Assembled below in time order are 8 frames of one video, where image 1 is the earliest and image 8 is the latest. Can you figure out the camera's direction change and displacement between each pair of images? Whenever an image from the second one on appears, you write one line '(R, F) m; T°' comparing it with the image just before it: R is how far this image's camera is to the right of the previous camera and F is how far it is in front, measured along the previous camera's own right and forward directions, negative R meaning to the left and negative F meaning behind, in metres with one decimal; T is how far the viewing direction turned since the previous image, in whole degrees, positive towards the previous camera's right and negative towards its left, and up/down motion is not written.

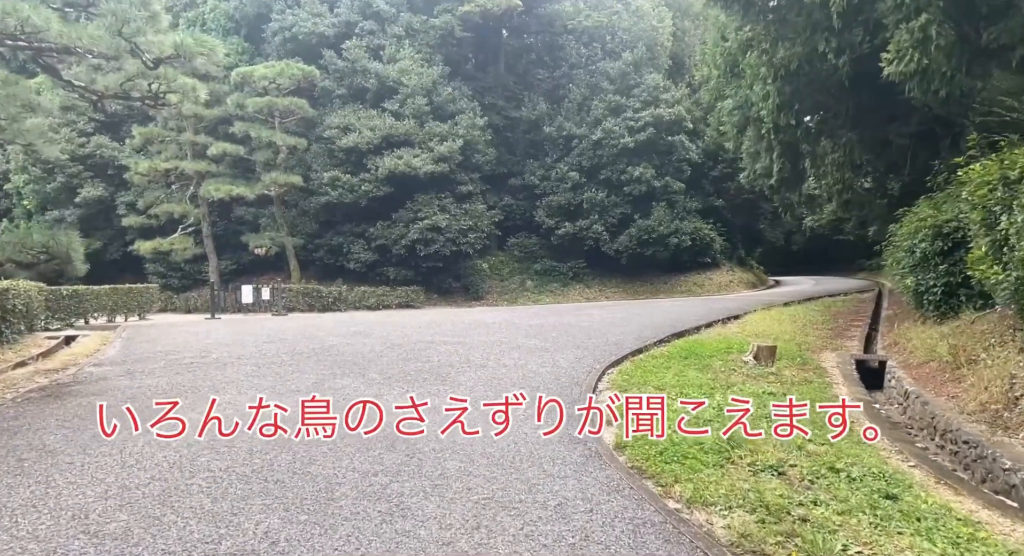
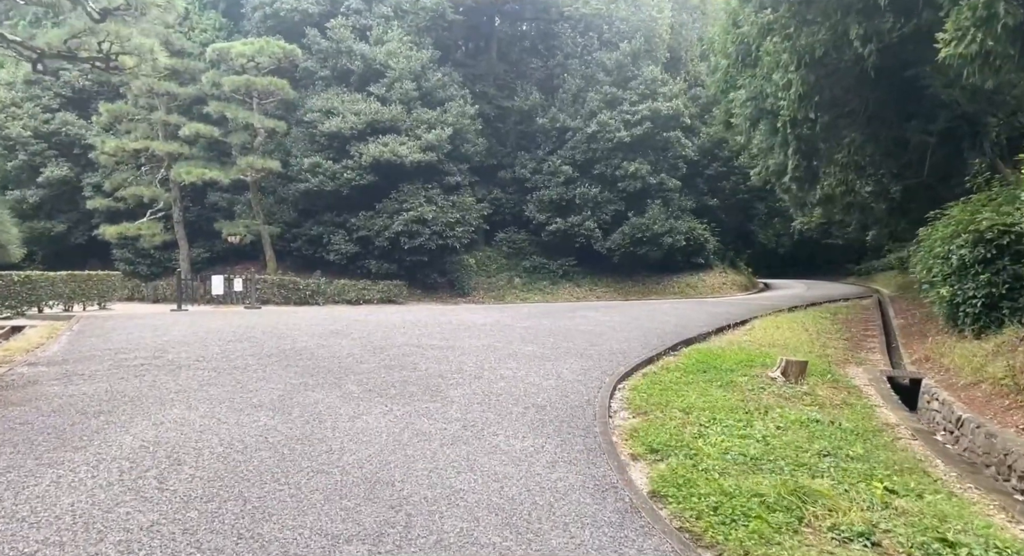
(-0.2, +0.8) m; +2°
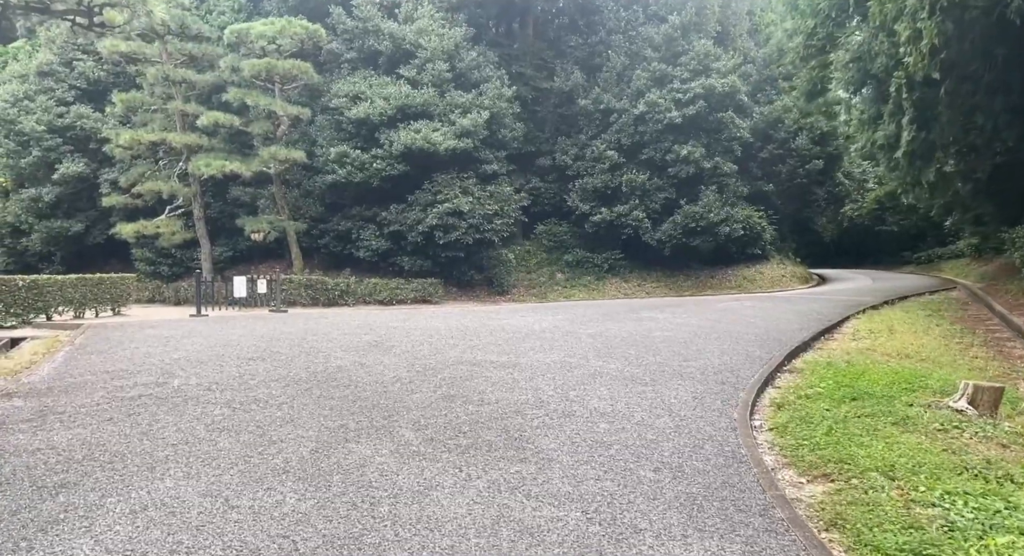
(-0.6, +1.4) m; -2°
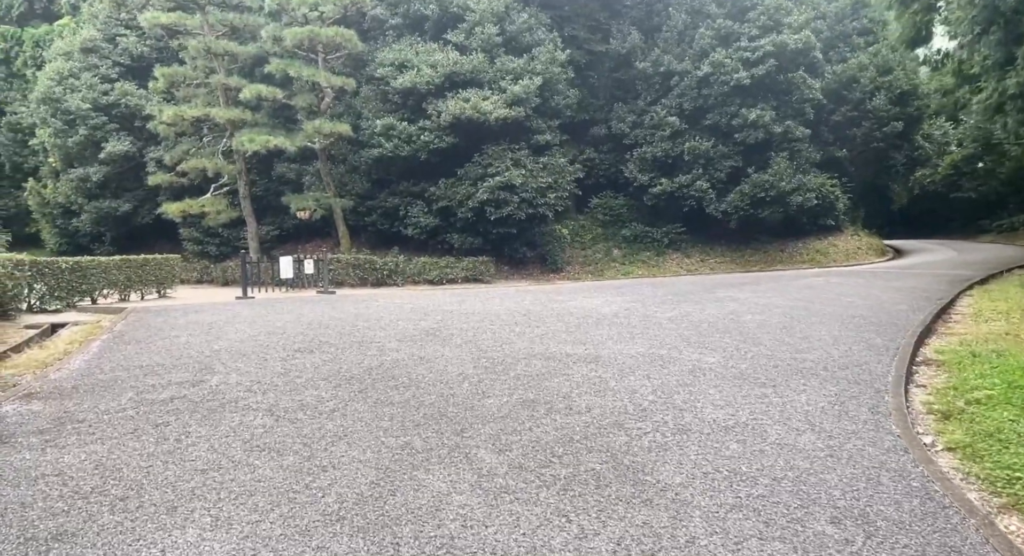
(-0.3, +0.9) m; -4°
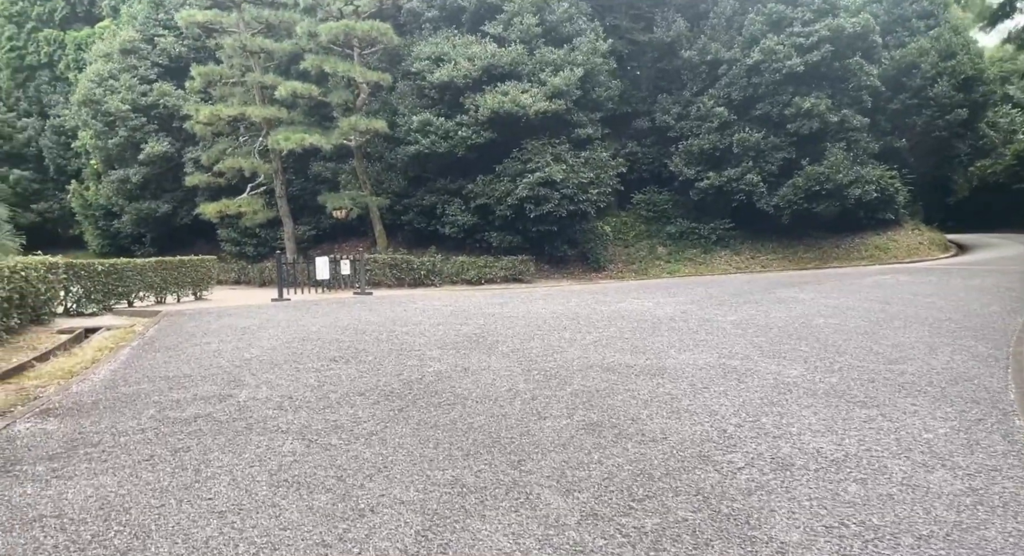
(-0.2, +0.5) m; -3°
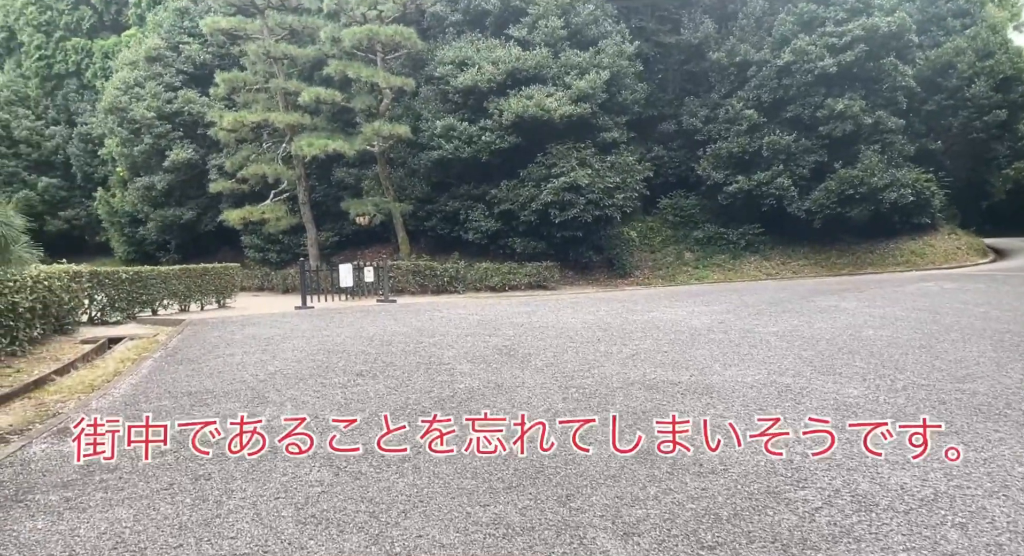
(-0.1, +0.3) m; -2°
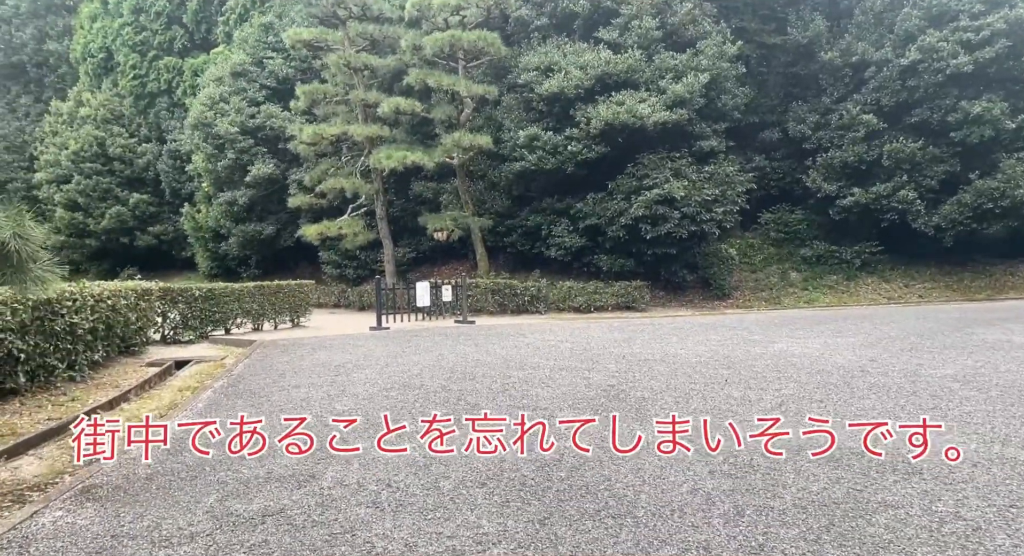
(-0.3, +0.9) m; -7°
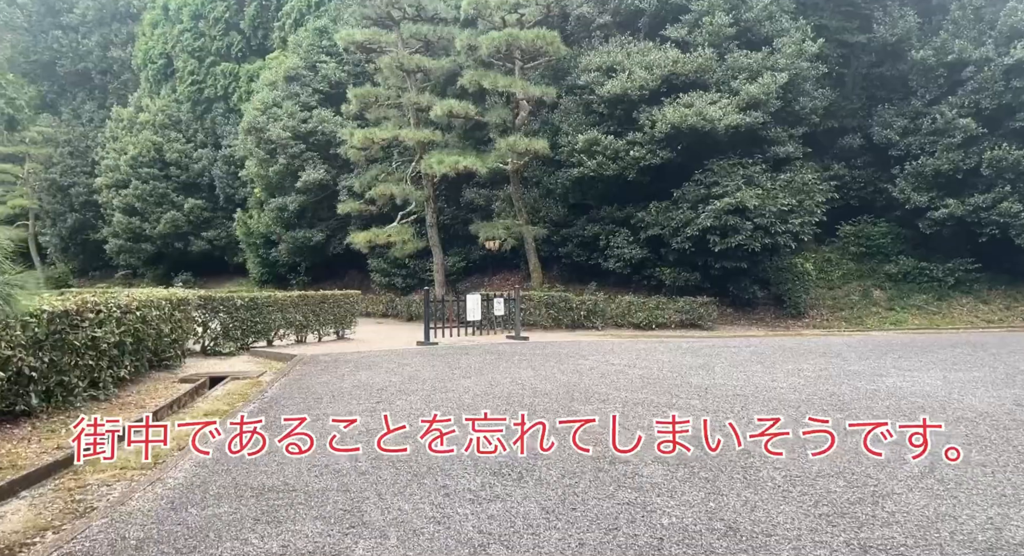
(-0.2, +0.7) m; -5°
